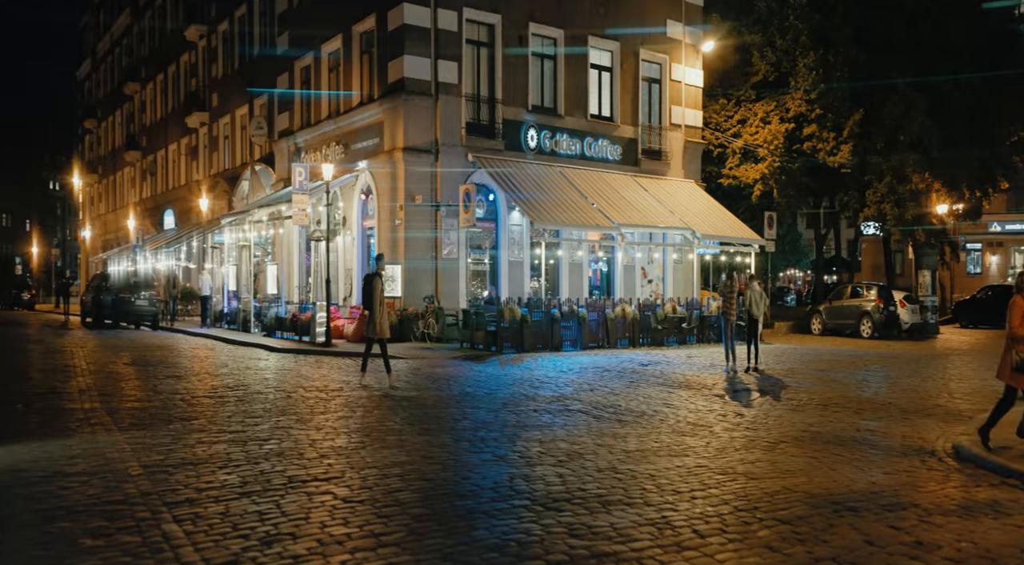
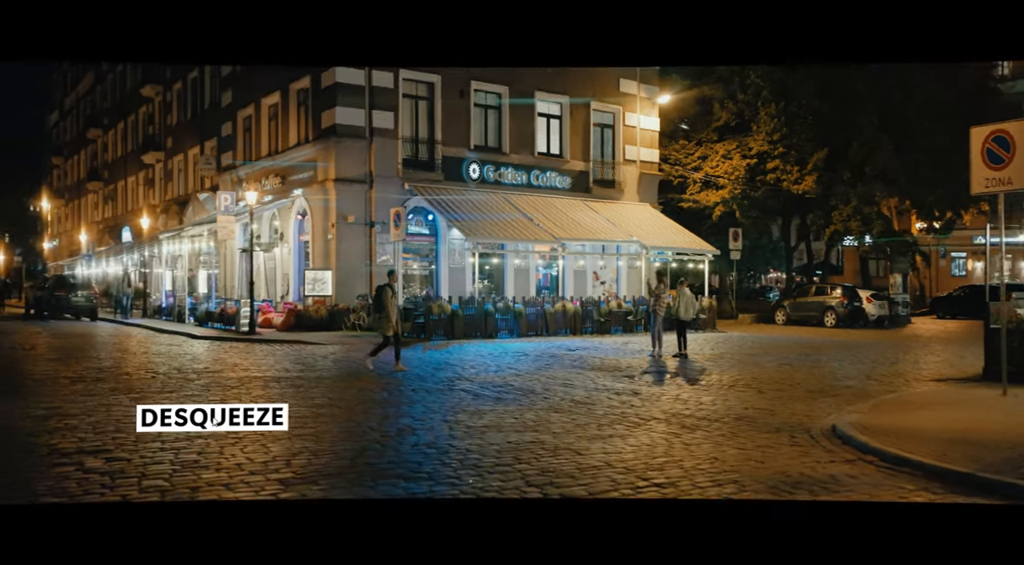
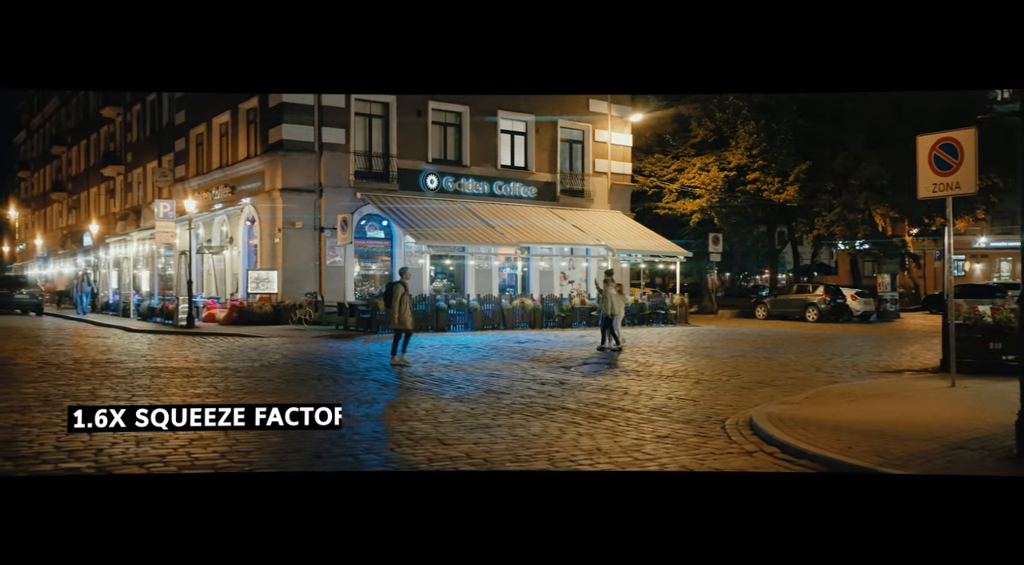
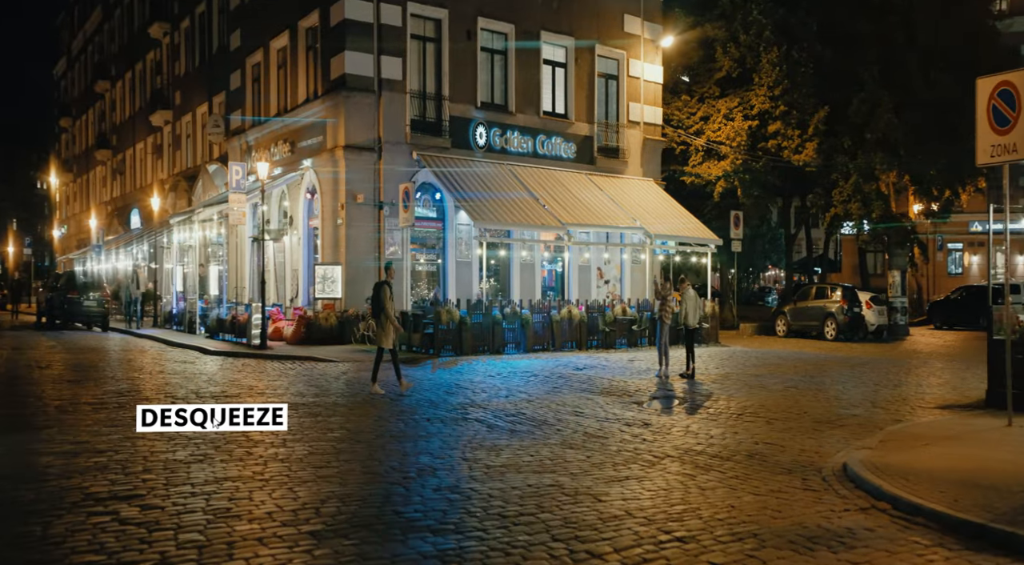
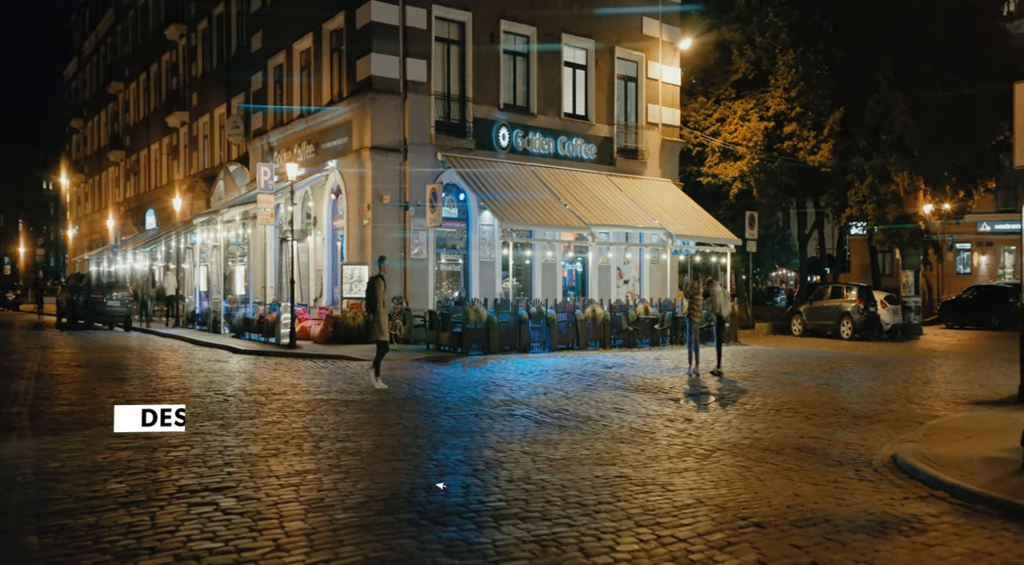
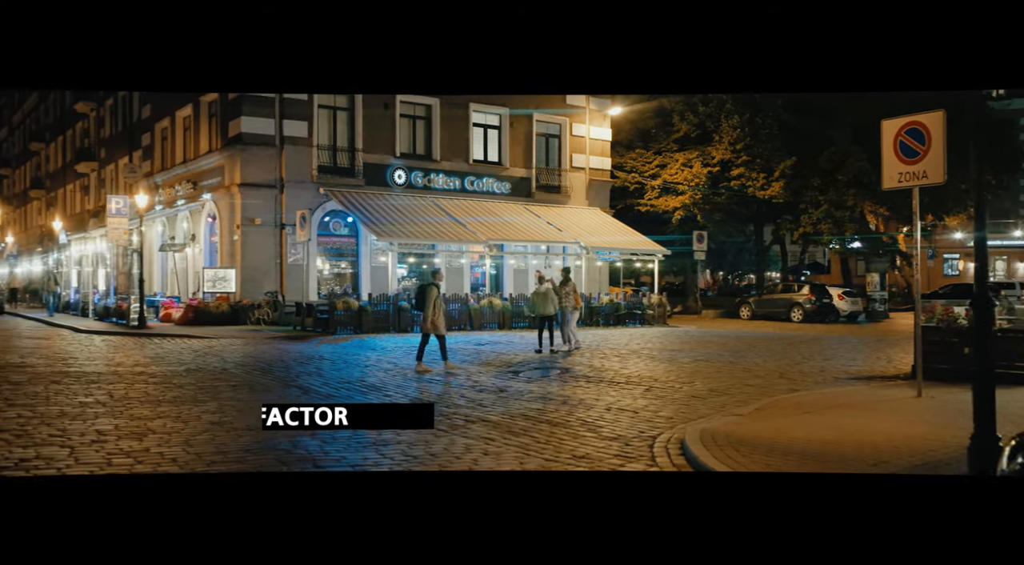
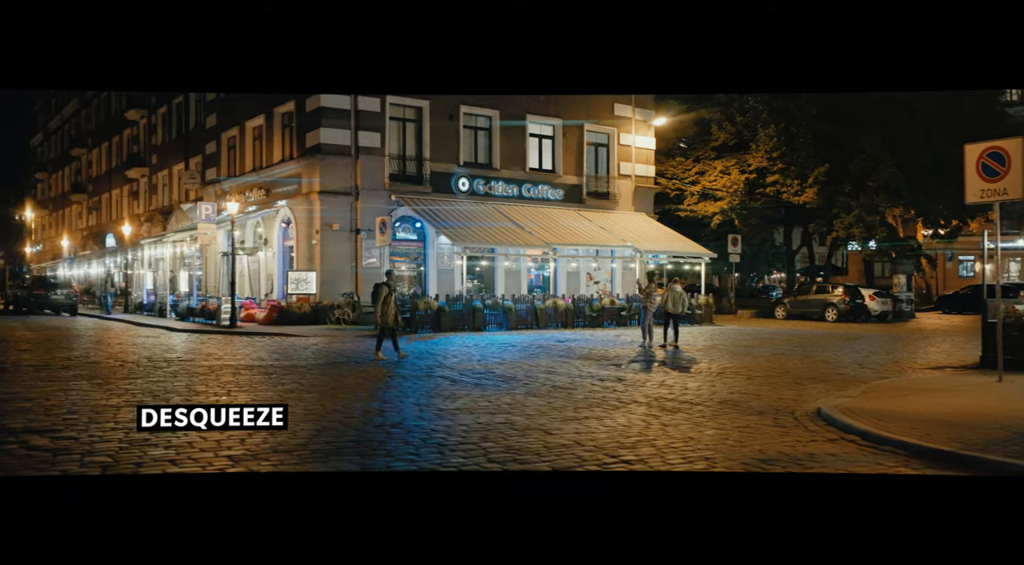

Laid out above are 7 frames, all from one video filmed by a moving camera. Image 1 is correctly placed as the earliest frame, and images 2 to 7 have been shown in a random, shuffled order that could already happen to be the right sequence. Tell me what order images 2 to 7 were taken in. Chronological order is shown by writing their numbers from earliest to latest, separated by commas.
5, 4, 2, 7, 3, 6
